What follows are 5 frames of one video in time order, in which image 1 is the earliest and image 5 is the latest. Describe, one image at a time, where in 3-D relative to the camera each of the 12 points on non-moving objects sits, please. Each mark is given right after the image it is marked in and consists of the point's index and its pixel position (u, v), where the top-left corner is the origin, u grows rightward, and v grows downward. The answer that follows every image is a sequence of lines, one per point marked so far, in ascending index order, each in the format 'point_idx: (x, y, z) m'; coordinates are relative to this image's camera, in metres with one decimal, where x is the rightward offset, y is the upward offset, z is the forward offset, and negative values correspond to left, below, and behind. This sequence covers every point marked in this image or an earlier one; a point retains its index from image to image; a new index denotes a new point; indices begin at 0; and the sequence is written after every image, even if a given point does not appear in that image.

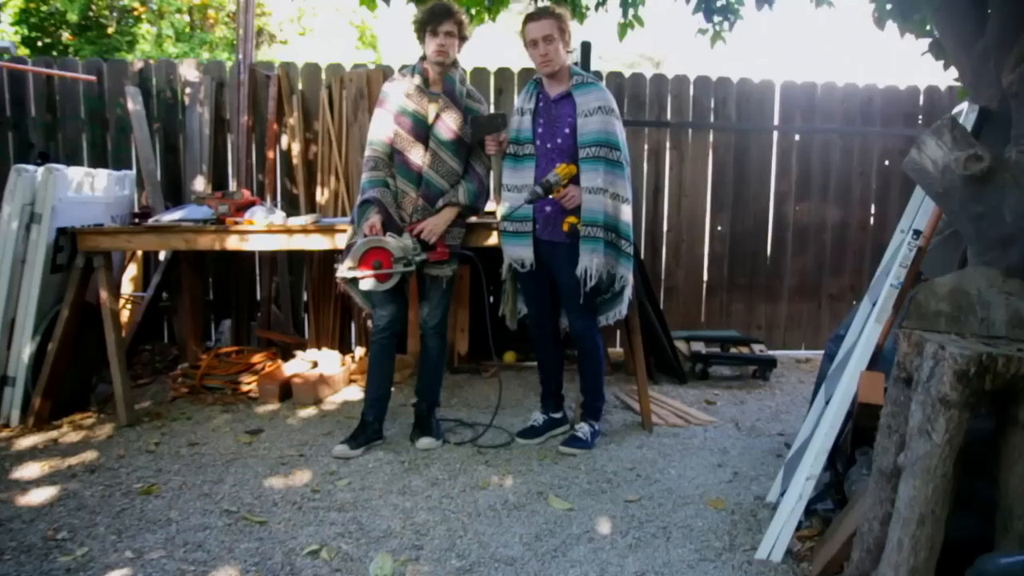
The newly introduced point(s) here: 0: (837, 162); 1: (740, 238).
0: (+2.2, +0.8, +5.7) m
1: (+1.5, +0.3, +5.7) m
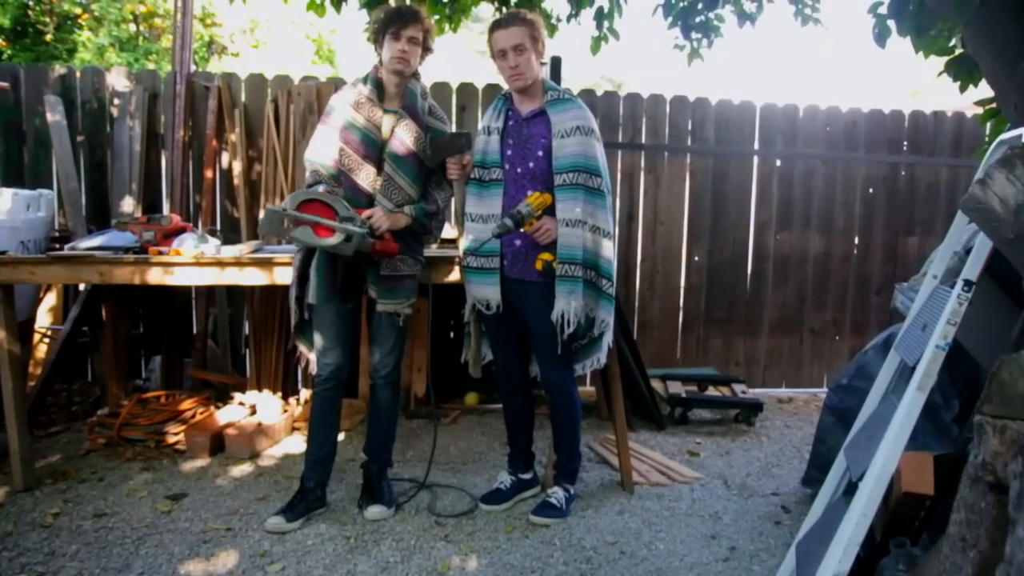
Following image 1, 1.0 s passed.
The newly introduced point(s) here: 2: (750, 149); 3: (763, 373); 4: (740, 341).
0: (+1.9, +0.6, +5.4) m
1: (+1.3, +0.1, +5.4) m
2: (+1.5, +0.9, +5.2) m
3: (+1.6, -0.6, +5.5) m
4: (+1.5, -0.3, +5.5) m
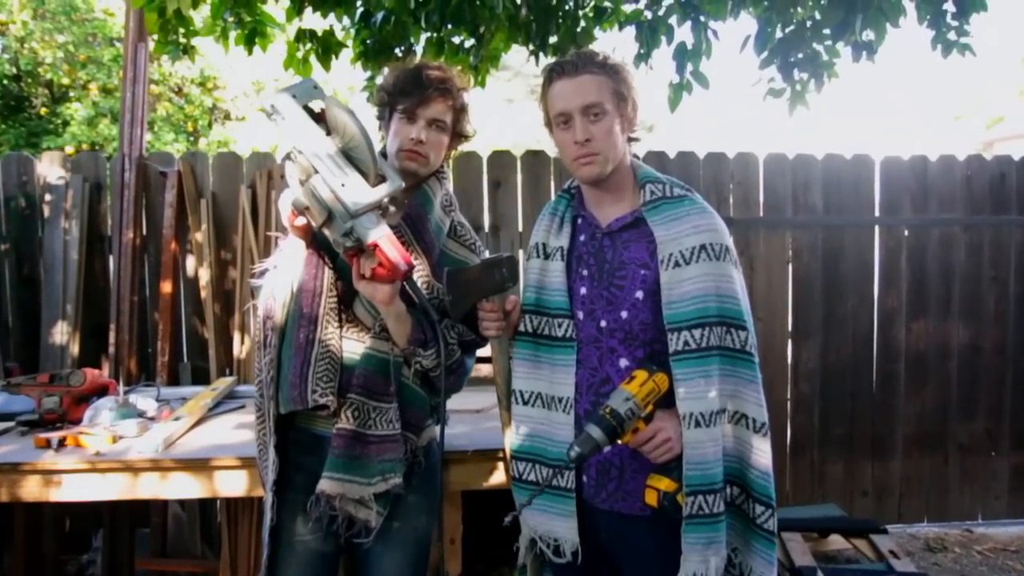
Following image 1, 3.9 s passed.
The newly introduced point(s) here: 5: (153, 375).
0: (+2.2, +0.1, +4.1) m
1: (+1.6, -0.4, +4.1) m
2: (+1.7, +0.3, +4.0) m
3: (+1.9, -1.1, +4.2) m
4: (+1.8, -0.9, +4.2) m
5: (-1.6, -0.4, +3.7) m
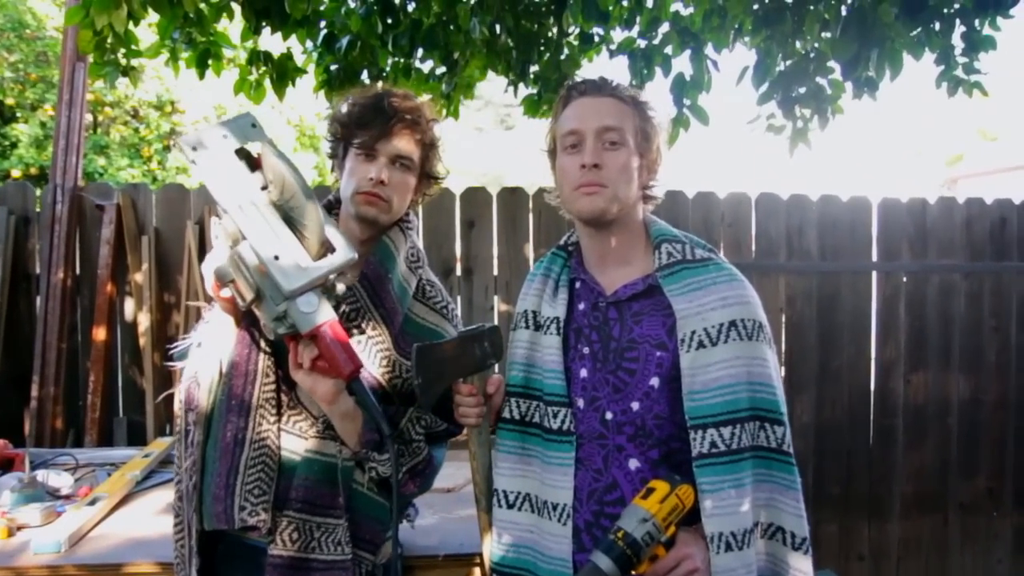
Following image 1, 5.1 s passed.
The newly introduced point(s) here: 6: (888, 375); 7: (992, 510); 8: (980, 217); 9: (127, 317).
0: (+2.1, -0.1, +3.9) m
1: (+1.4, -0.6, +3.8) m
2: (+1.6, +0.1, +3.8) m
3: (+1.8, -1.3, +3.9) m
4: (+1.6, -1.1, +3.9) m
5: (-1.7, -0.6, +3.3) m
6: (+1.7, -0.4, +3.9) m
7: (+2.3, -1.1, +4.0) m
8: (+2.1, +0.3, +3.9) m
9: (-1.5, -0.1, +3.3) m
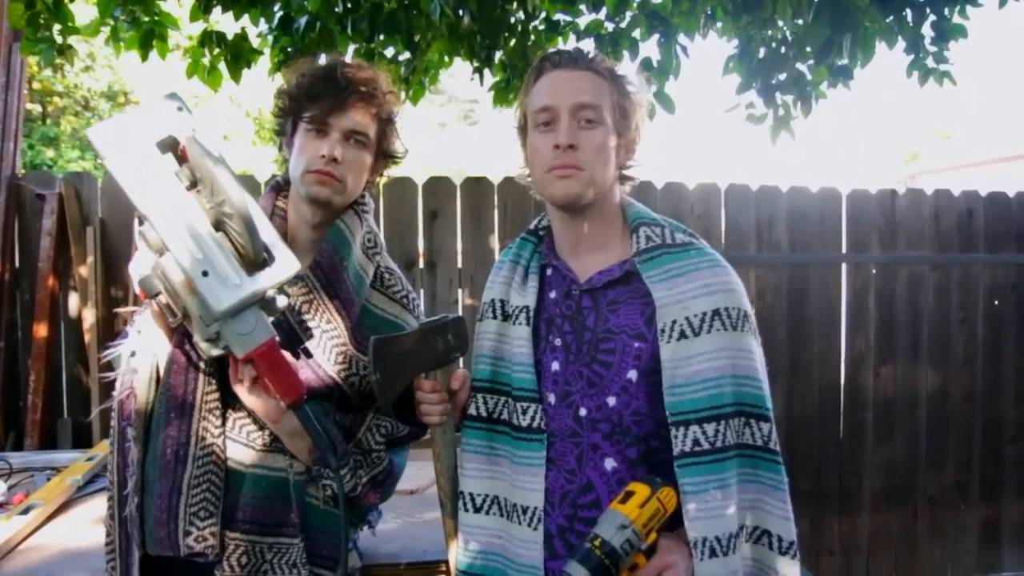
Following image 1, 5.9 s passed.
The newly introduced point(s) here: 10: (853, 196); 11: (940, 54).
0: (+1.9, -0.1, +3.9) m
1: (+1.3, -0.6, +3.8) m
2: (+1.4, +0.1, +3.7) m
3: (+1.6, -1.3, +3.9) m
4: (+1.5, -1.1, +3.9) m
5: (-1.8, -0.5, +3.1) m
6: (+1.6, -0.4, +3.8) m
7: (+2.1, -1.0, +4.0) m
8: (+2.0, +0.4, +3.9) m
9: (-1.6, -0.1, +3.1) m
10: (+1.5, +0.4, +3.8) m
11: (+1.5, +0.8, +3.0) m
